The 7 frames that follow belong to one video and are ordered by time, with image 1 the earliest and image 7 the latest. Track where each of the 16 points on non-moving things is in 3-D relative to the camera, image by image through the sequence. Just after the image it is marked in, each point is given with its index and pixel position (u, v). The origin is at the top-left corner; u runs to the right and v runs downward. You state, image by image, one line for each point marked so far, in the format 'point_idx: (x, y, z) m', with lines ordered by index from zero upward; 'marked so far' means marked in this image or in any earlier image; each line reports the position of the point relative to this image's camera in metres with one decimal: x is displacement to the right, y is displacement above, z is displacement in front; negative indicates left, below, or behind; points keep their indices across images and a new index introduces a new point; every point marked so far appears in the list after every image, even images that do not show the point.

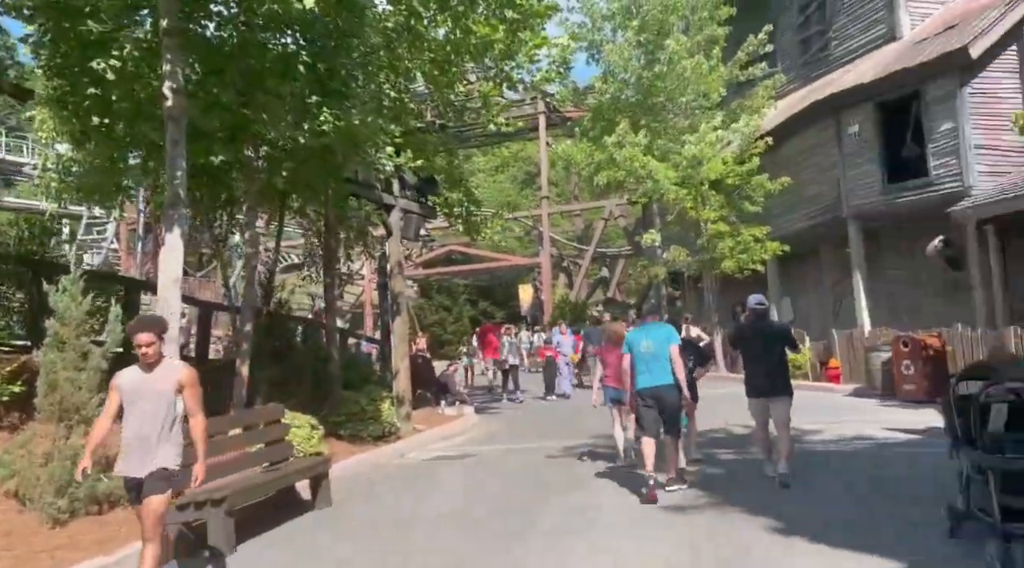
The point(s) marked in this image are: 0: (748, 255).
0: (+4.2, +0.5, +15.8) m
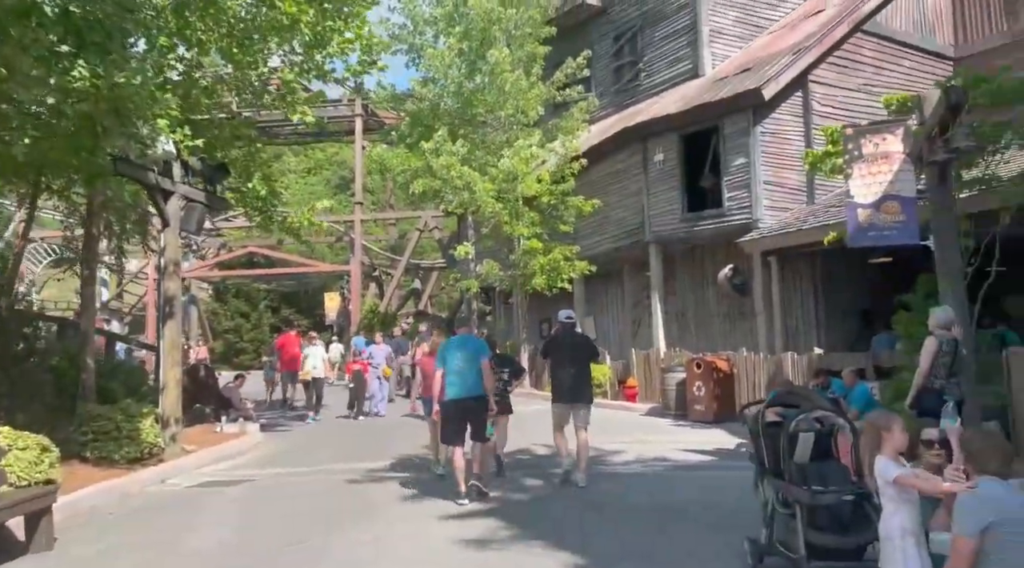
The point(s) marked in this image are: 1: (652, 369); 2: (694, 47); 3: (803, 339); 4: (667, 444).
0: (+0.8, +0.2, +16.0) m
1: (+2.4, -1.5, +14.7) m
2: (+3.4, +4.5, +16.5) m
3: (+5.0, -0.9, +15.0) m
4: (+1.7, -1.7, +9.5) m
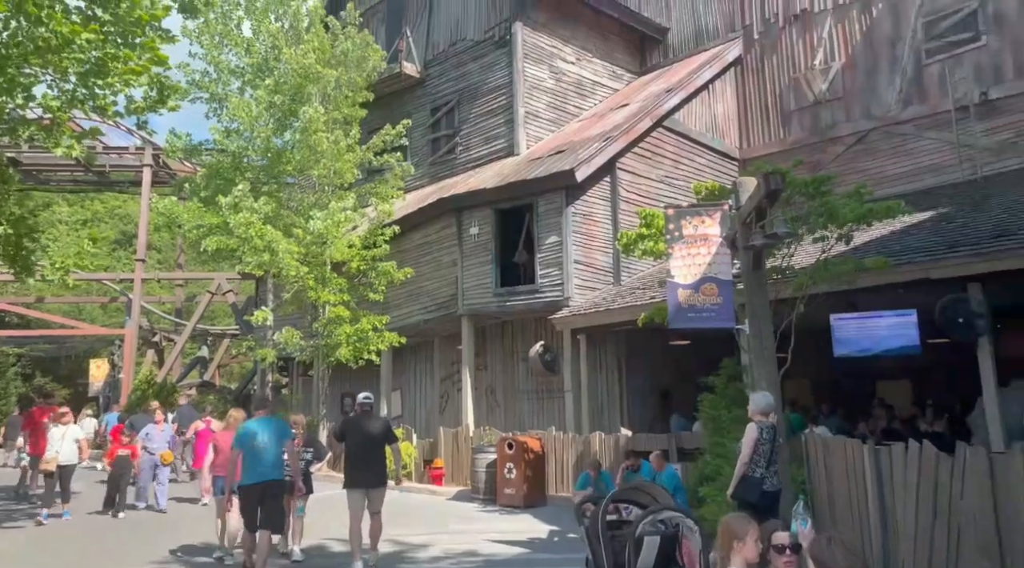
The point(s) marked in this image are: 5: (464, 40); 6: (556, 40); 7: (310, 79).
0: (-2.6, -1.0, +15.1) m
1: (-0.8, -2.7, +14.1) m
2: (0.0, +3.0, +16.6) m
3: (+1.7, -2.3, +15.0) m
4: (-0.4, -2.5, +8.9) m
5: (-1.0, +5.0, +17.8) m
6: (+0.9, +4.8, +17.3) m
7: (-3.6, +3.6, +15.3) m
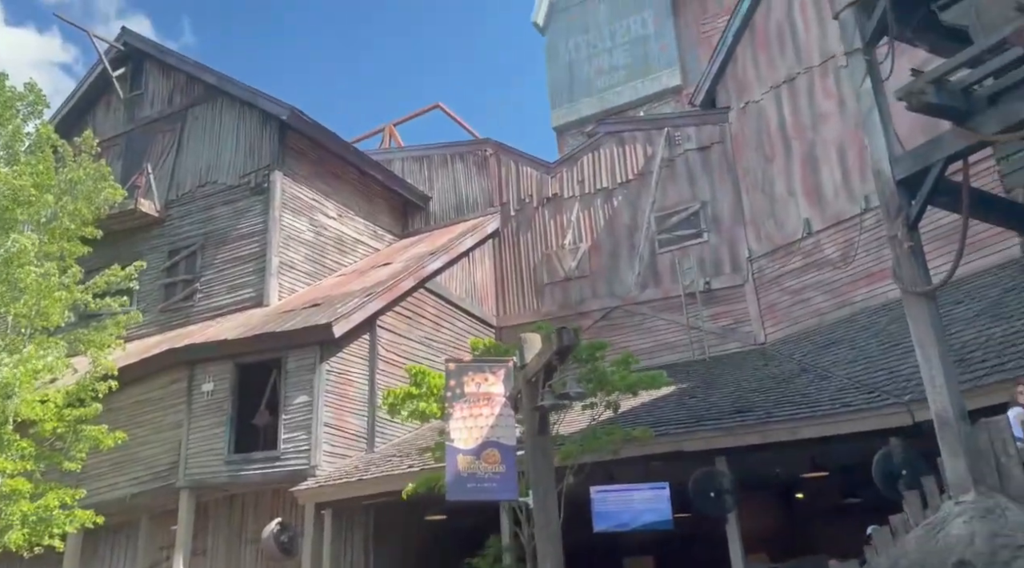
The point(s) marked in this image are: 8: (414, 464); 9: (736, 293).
0: (-6.5, -3.4, +12.5) m
1: (-4.6, -4.9, +11.7) m
2: (-4.4, +0.2, +15.4) m
3: (-2.4, -4.9, +13.3) m
4: (-2.6, -3.8, +6.9) m
5: (-5.7, +1.9, +16.6) m
6: (-3.8, +1.7, +16.7) m
7: (-7.4, +1.2, +13.2) m
8: (-1.3, -2.4, +11.7) m
9: (+3.8, -0.2, +14.7) m
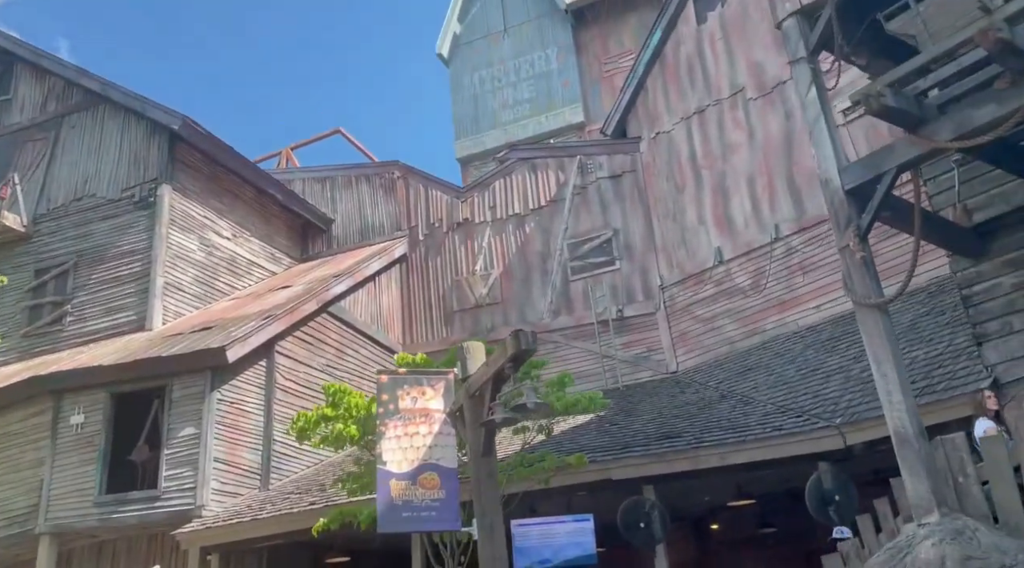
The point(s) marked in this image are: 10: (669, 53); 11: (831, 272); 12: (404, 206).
0: (-7.7, -3.6, +10.7) m
1: (-5.7, -5.1, +10.2) m
2: (-5.9, -0.2, +14.0) m
3: (-3.8, -5.2, +12.0) m
4: (-3.1, -3.8, +5.7) m
5: (-7.3, +1.5, +15.2) m
6: (-5.5, +1.3, +15.5) m
7: (-8.6, +1.0, +11.6) m
8: (-2.4, -2.7, +10.7) m
9: (+2.3, -0.7, +14.5) m
10: (+2.8, +4.1, +15.4) m
11: (+4.4, +0.2, +12.0) m
12: (-2.3, +1.6, +17.7) m
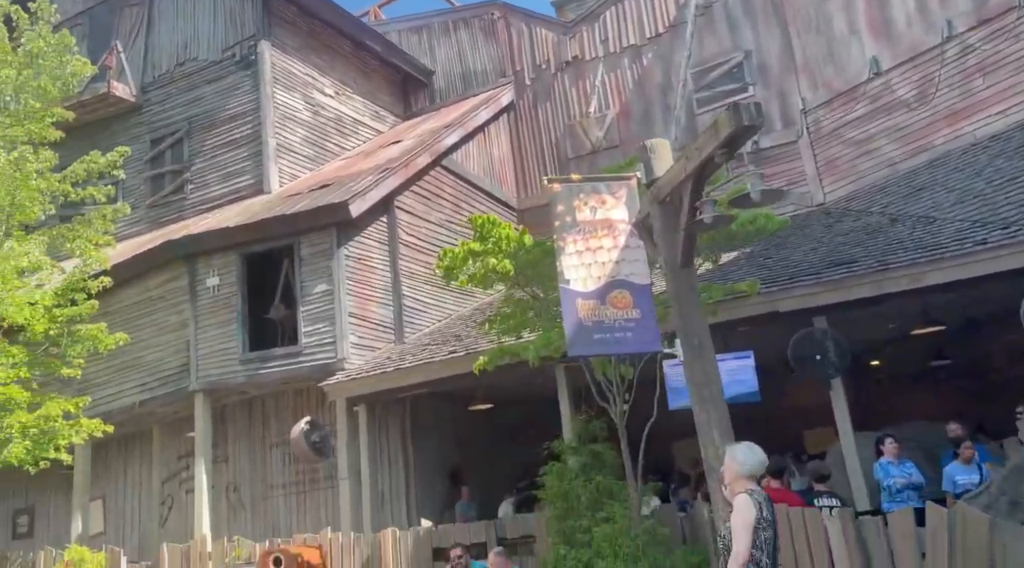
0: (-5.9, -2.0, +11.2) m
1: (-3.8, -3.5, +10.6) m
2: (-4.0, +2.0, +13.7) m
3: (-1.7, -3.2, +12.3) m
4: (-1.8, -2.8, +5.8) m
5: (-5.4, +3.8, +14.8) m
6: (-3.5, +3.7, +14.9) m
7: (-7.0, +2.6, +11.5) m
8: (-0.7, -0.8, +10.5) m
9: (+4.2, +2.0, +13.3) m
10: (+4.5, +6.9, +13.4) m
11: (+6.1, +2.6, +10.5) m
12: (-0.1, +4.5, +16.6) m
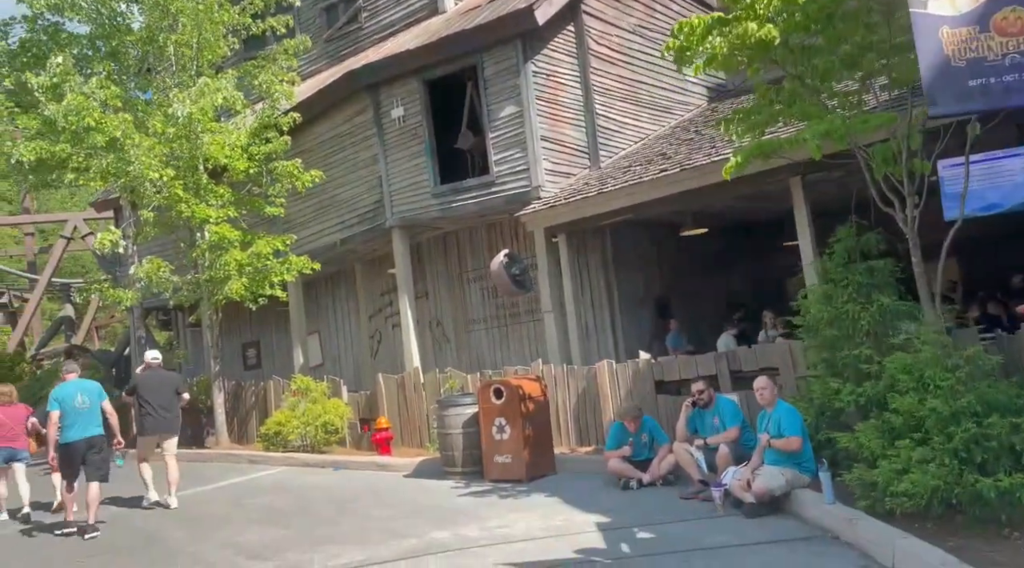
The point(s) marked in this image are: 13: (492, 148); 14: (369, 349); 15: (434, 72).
0: (-3.2, +0.1, +11.1) m
1: (-1.2, -1.4, +10.4) m
2: (-1.1, +4.5, +12.4) m
3: (+1.2, -0.8, +11.5) m
4: (-0.2, -1.6, +5.2) m
5: (-2.4, +6.4, +13.4) m
6: (-0.5, +6.4, +13.1) m
7: (-4.5, +4.6, +10.7) m
8: (+1.7, +1.3, +9.1) m
9: (+6.9, +4.7, +10.4) m
10: (+6.8, +9.5, +9.5) m
11: (+8.1, +4.8, +7.2) m
12: (+3.1, +7.7, +14.0) m
13: (-0.2, +1.8, +11.1) m
14: (-2.2, -1.0, +13.6) m
15: (-0.9, +2.8, +11.4) m
